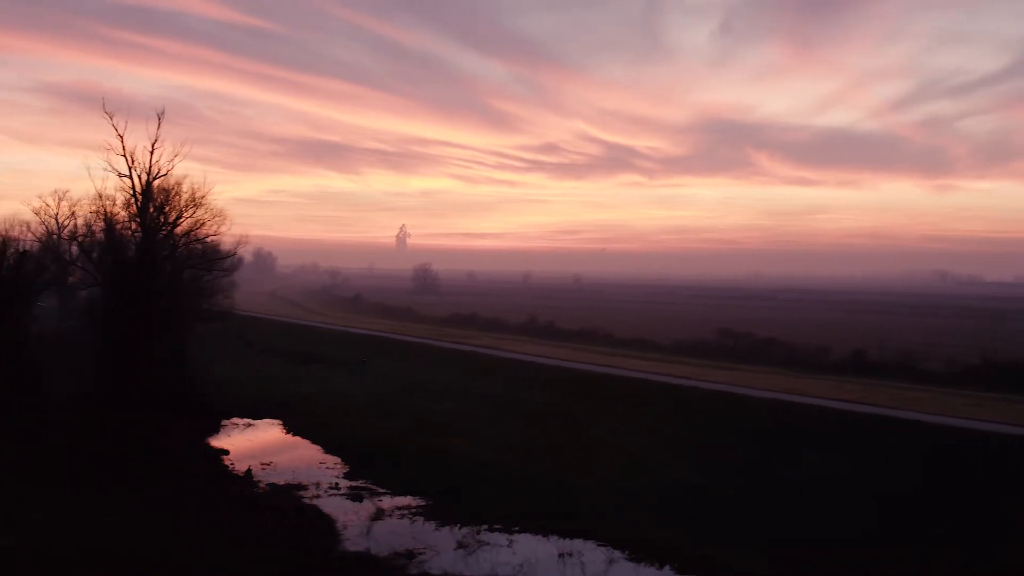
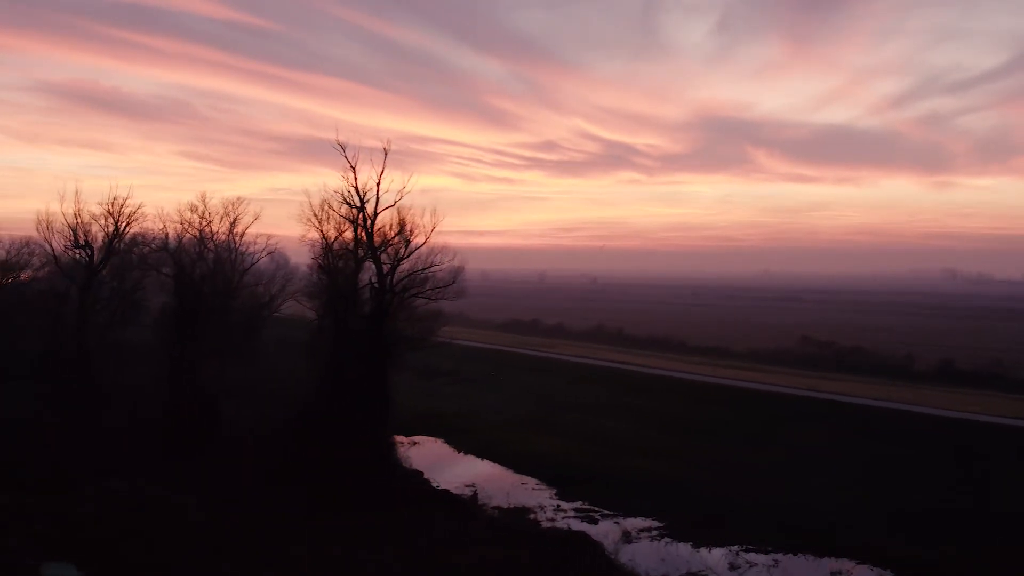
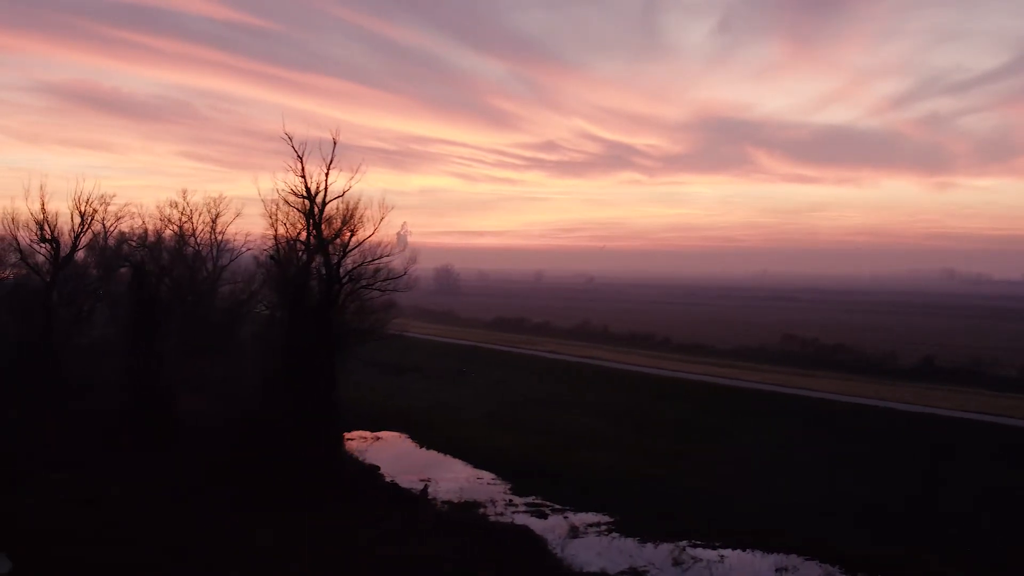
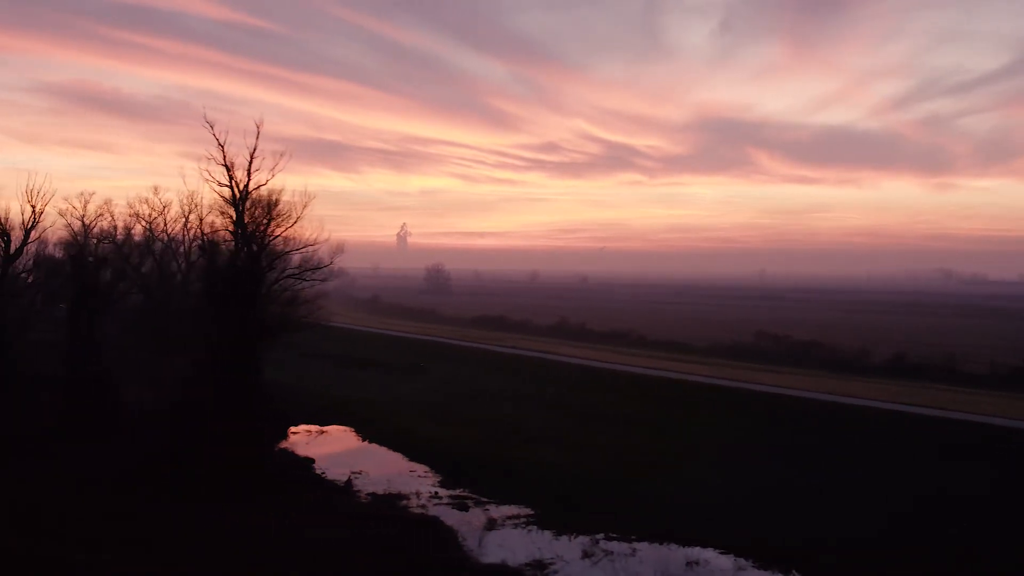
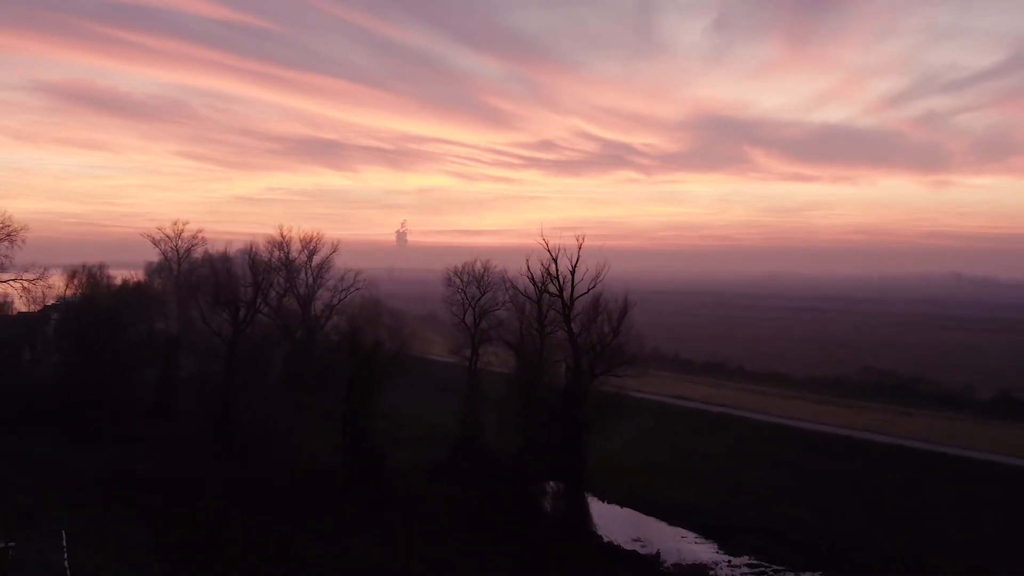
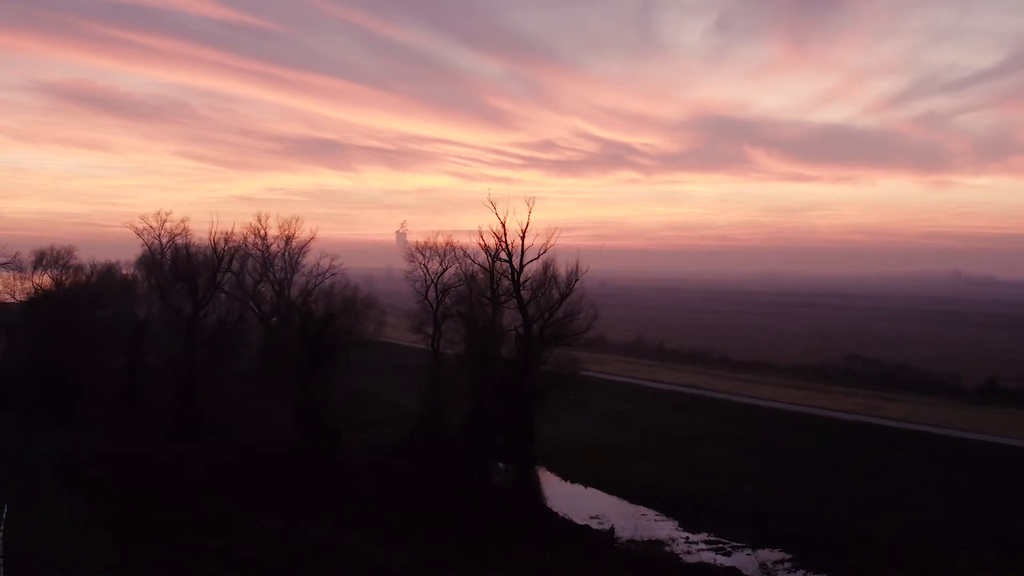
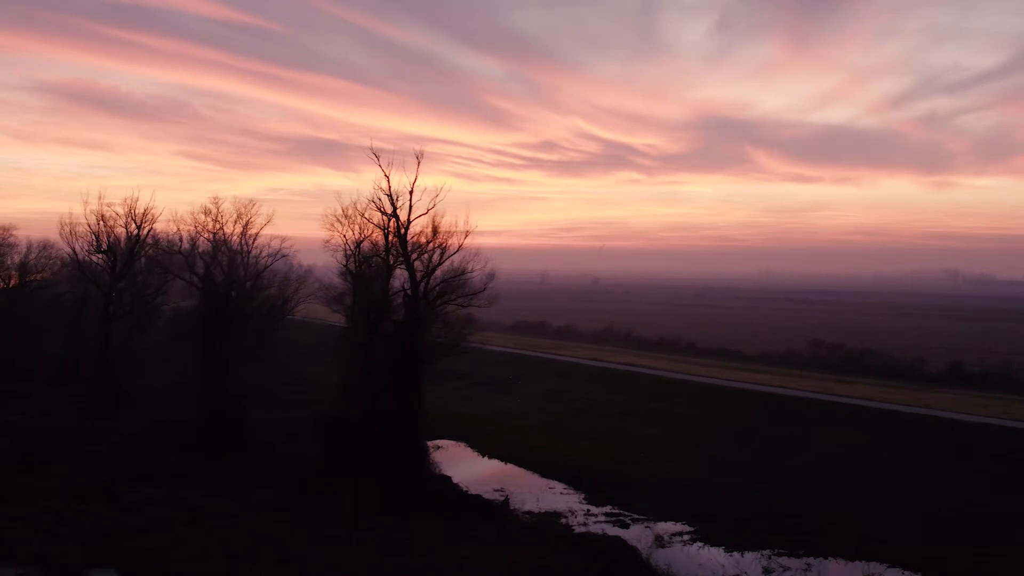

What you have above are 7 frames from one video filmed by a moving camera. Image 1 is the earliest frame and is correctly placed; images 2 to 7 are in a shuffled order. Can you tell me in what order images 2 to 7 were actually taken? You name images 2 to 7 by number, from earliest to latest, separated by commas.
4, 3, 2, 7, 6, 5
